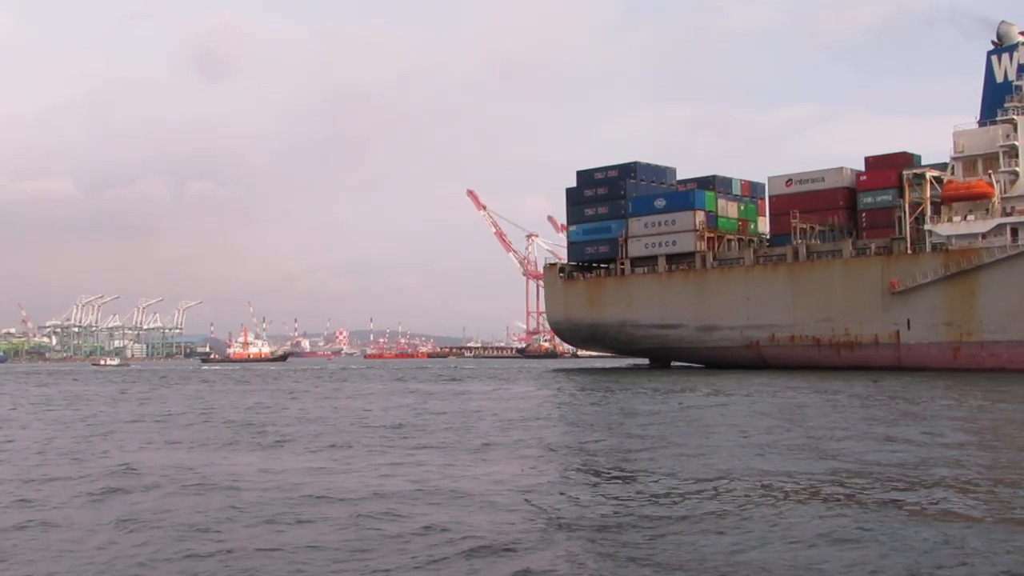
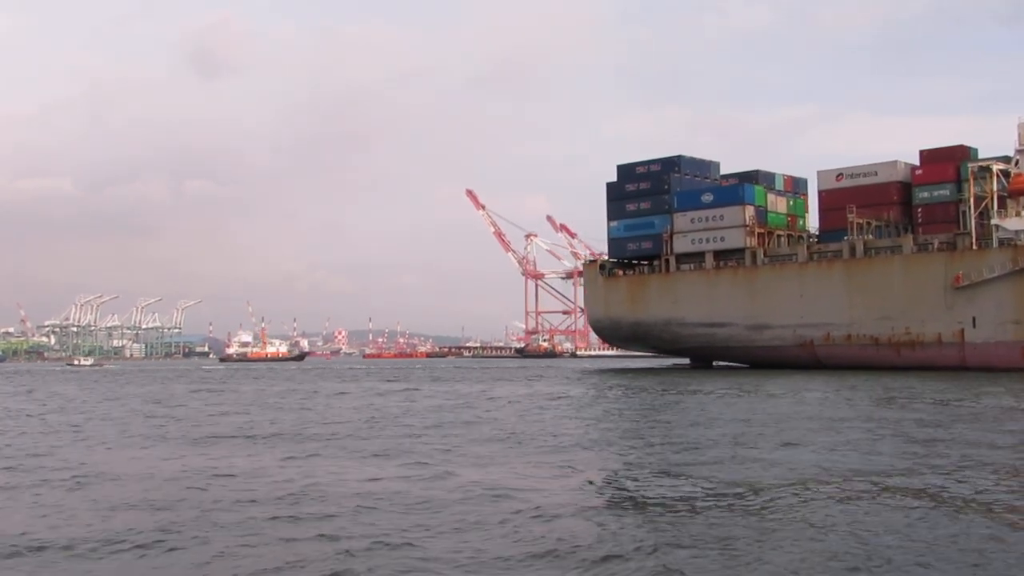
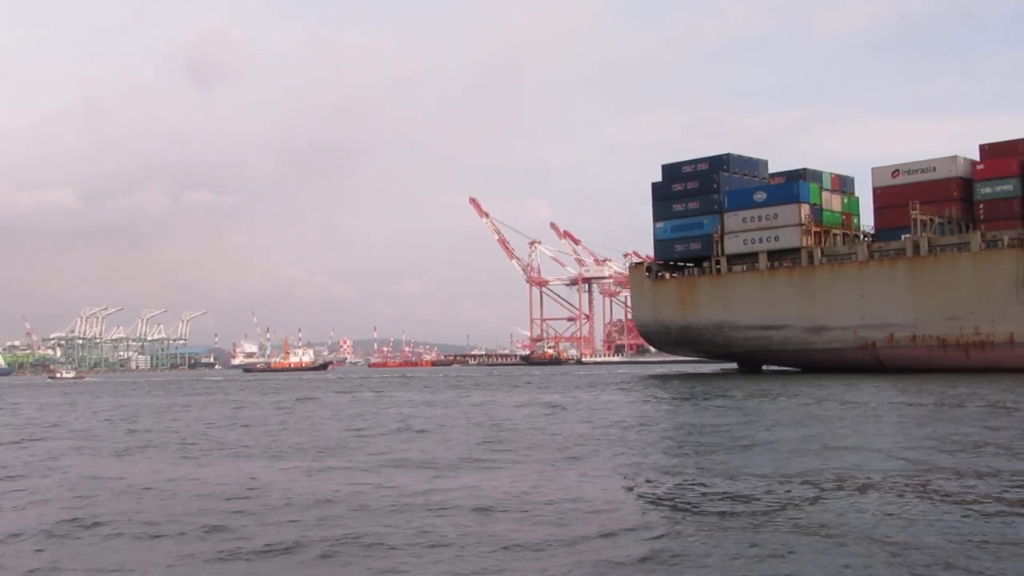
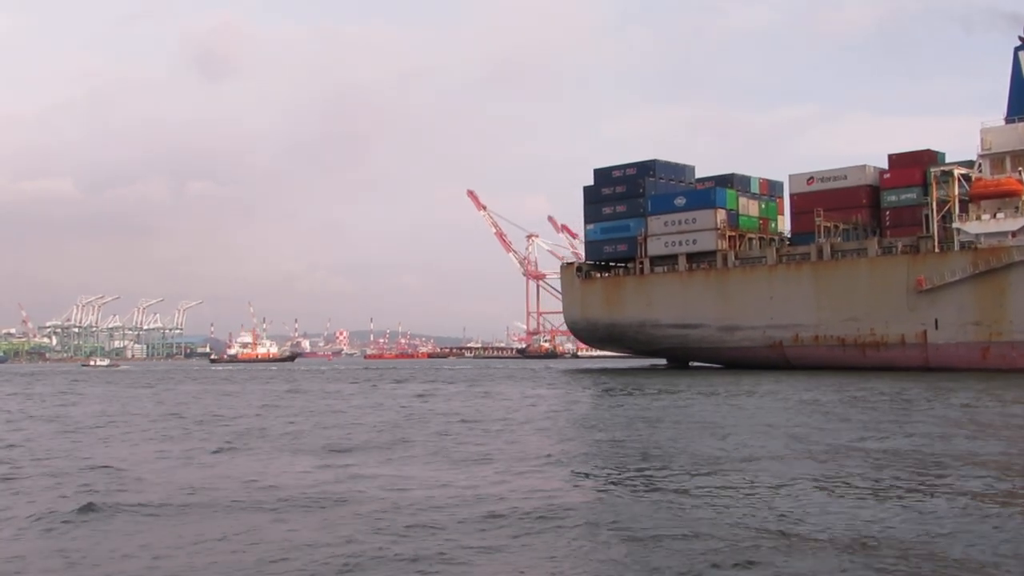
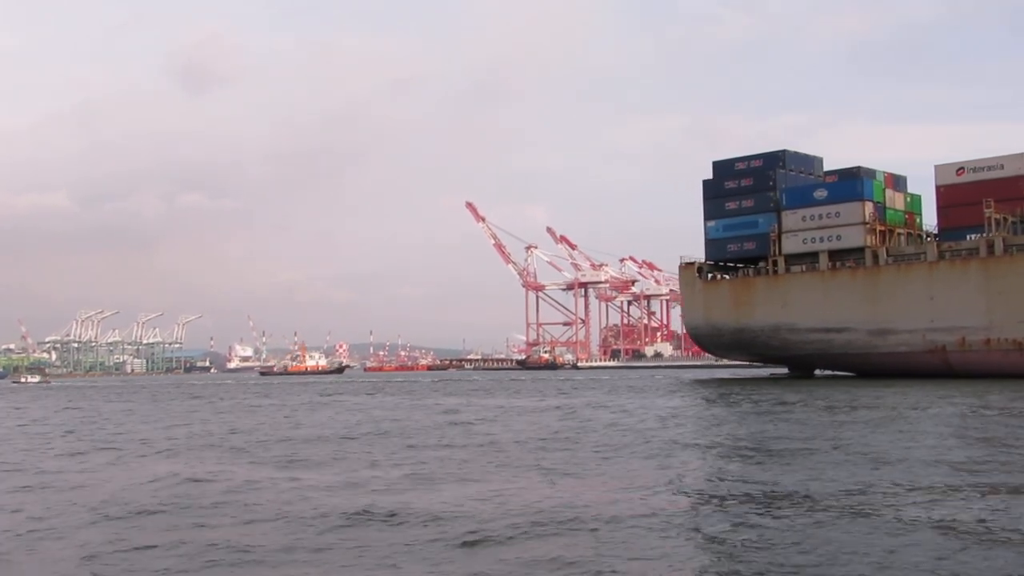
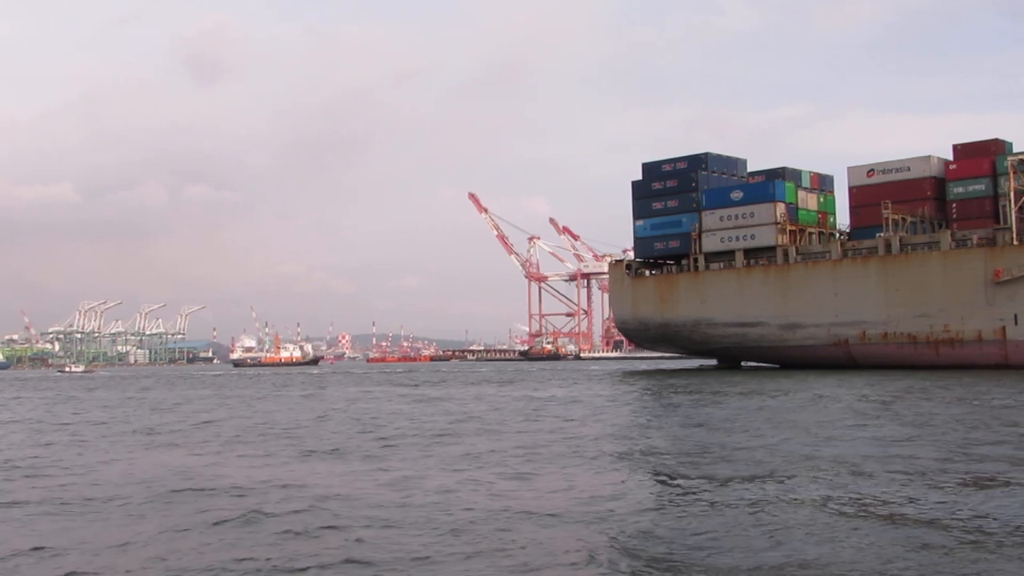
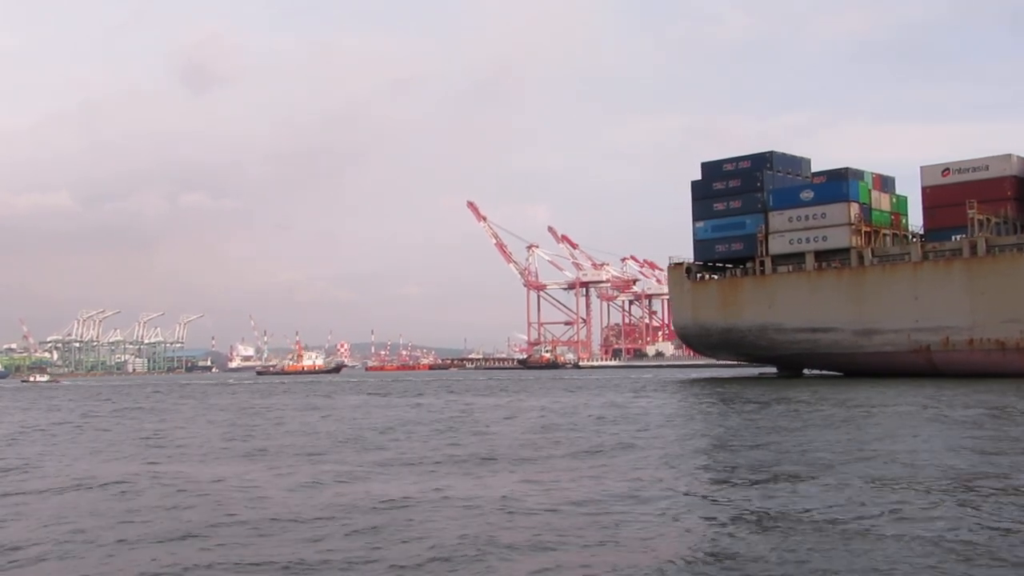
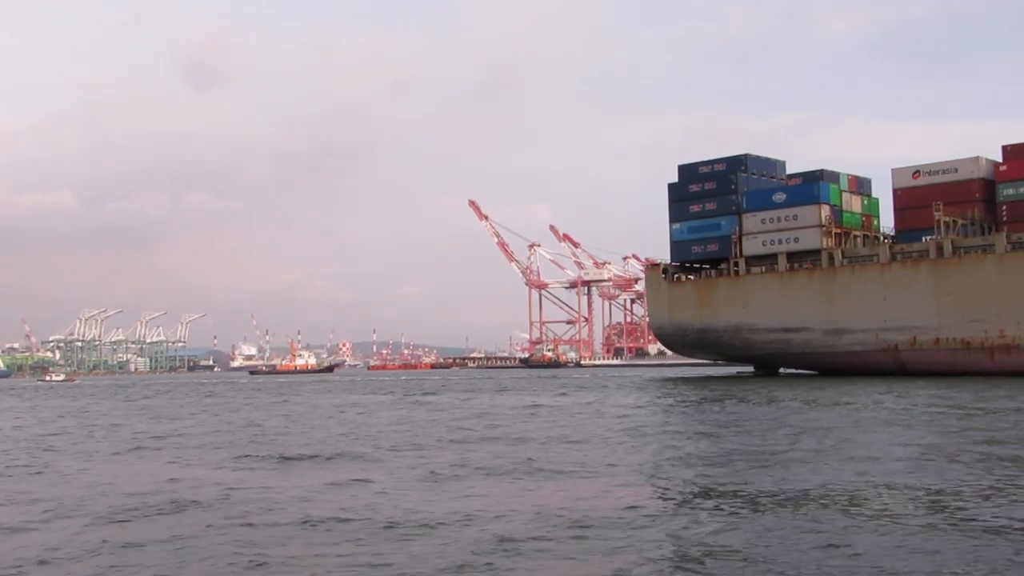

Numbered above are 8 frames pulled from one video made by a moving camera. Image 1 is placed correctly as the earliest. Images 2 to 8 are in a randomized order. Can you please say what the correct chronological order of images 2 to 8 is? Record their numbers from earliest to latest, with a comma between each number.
4, 2, 6, 3, 8, 7, 5
